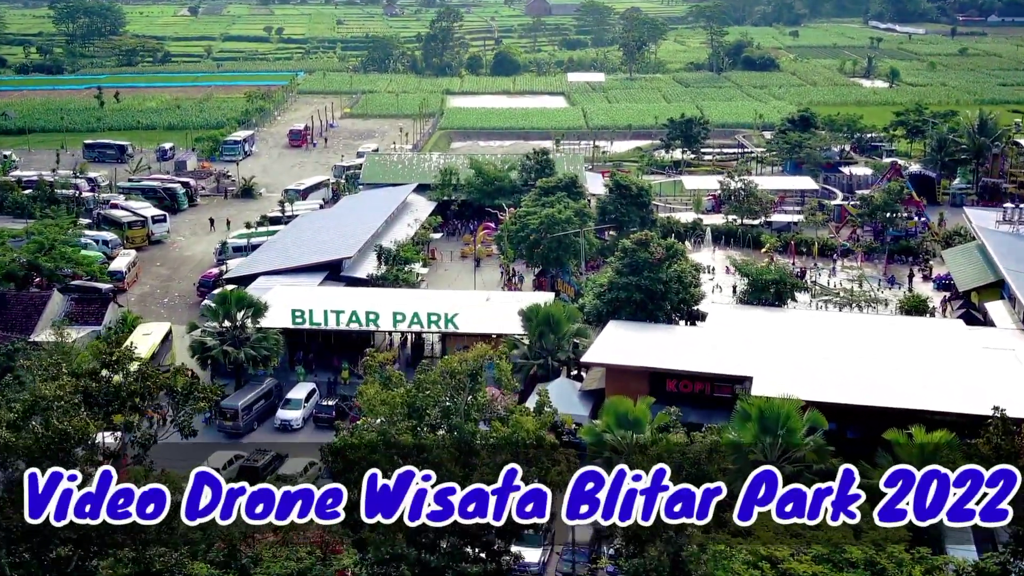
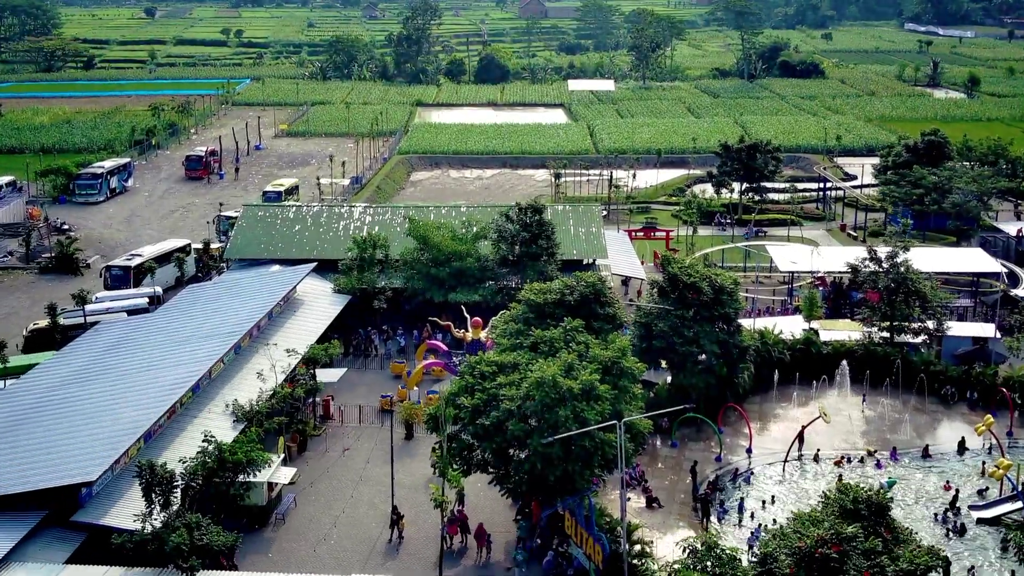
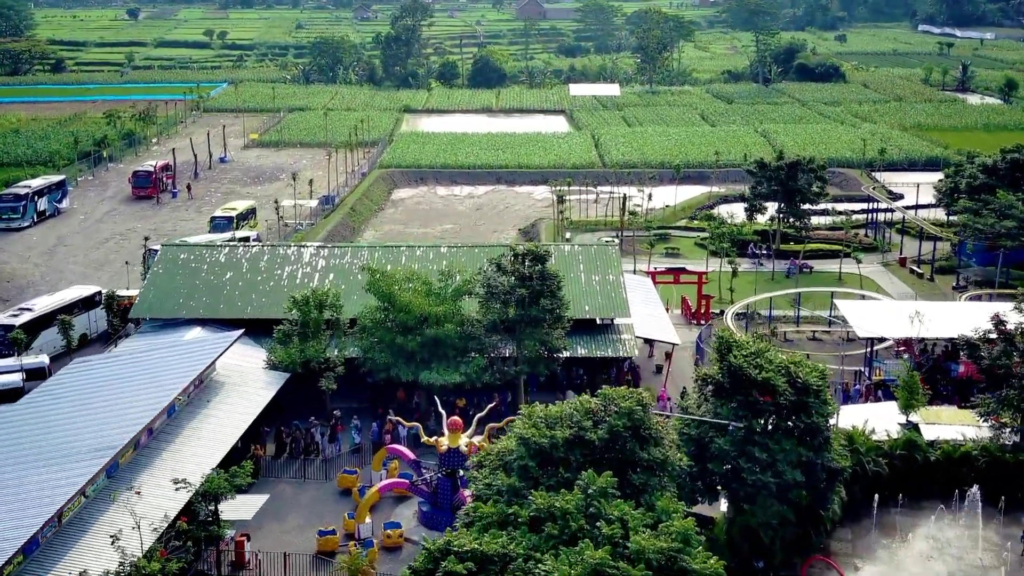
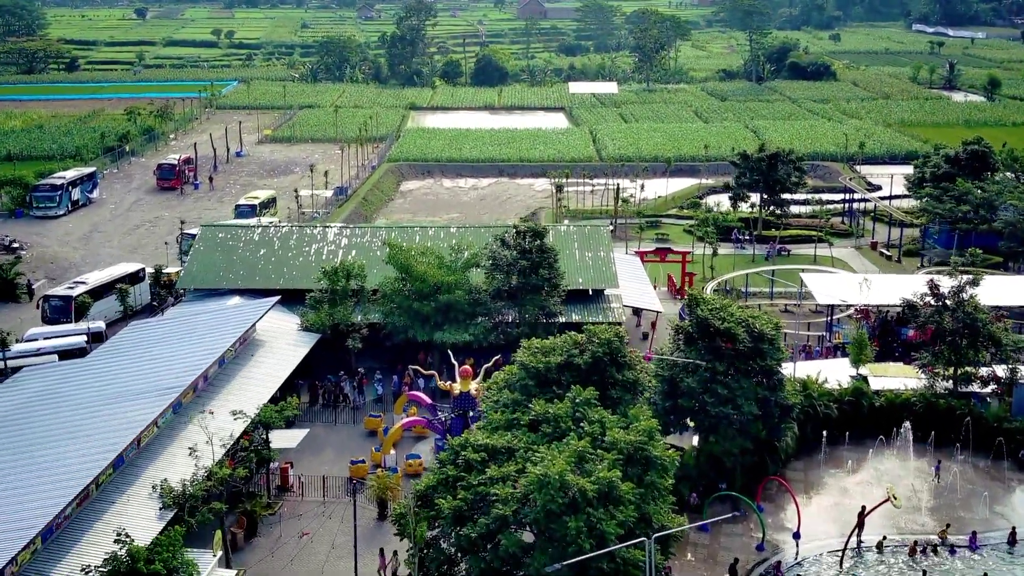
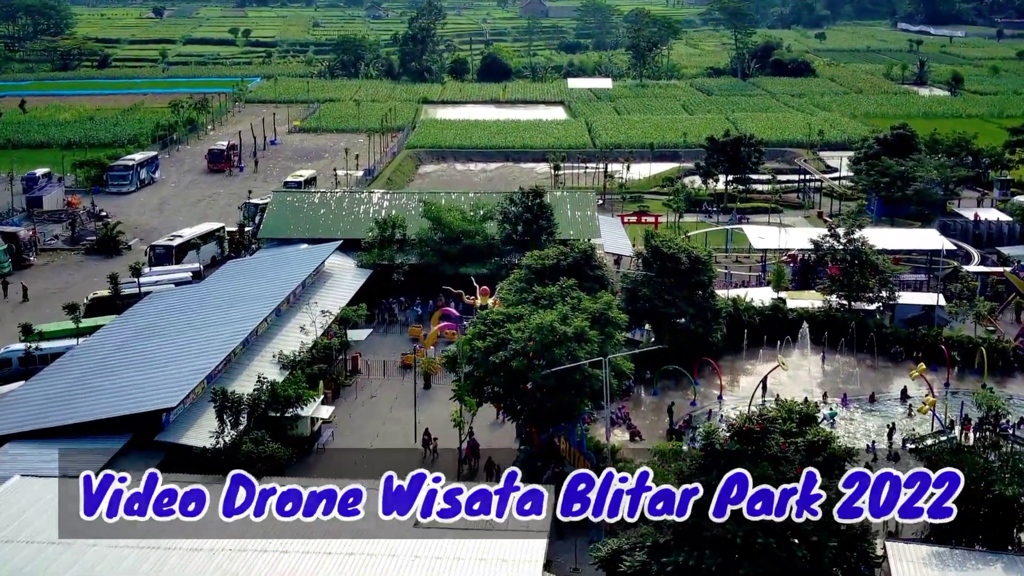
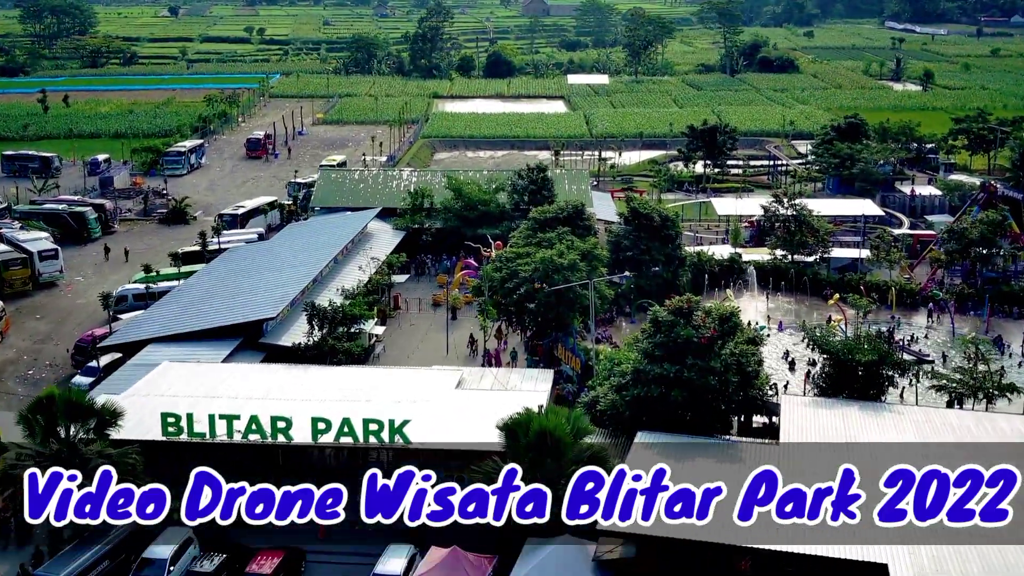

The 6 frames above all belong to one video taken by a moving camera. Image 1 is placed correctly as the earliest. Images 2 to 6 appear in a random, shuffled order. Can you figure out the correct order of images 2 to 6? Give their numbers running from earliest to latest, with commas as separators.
6, 5, 2, 4, 3
